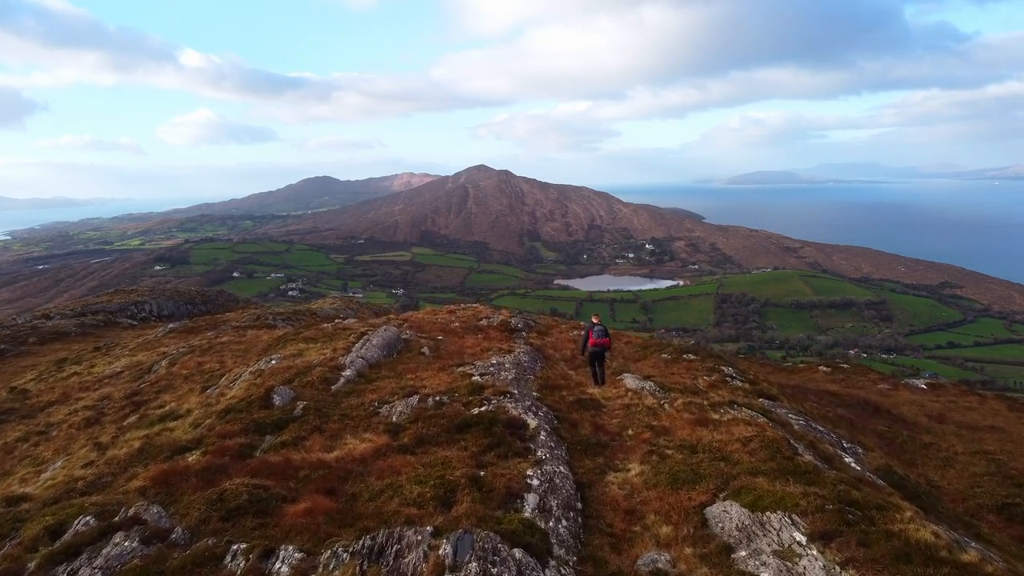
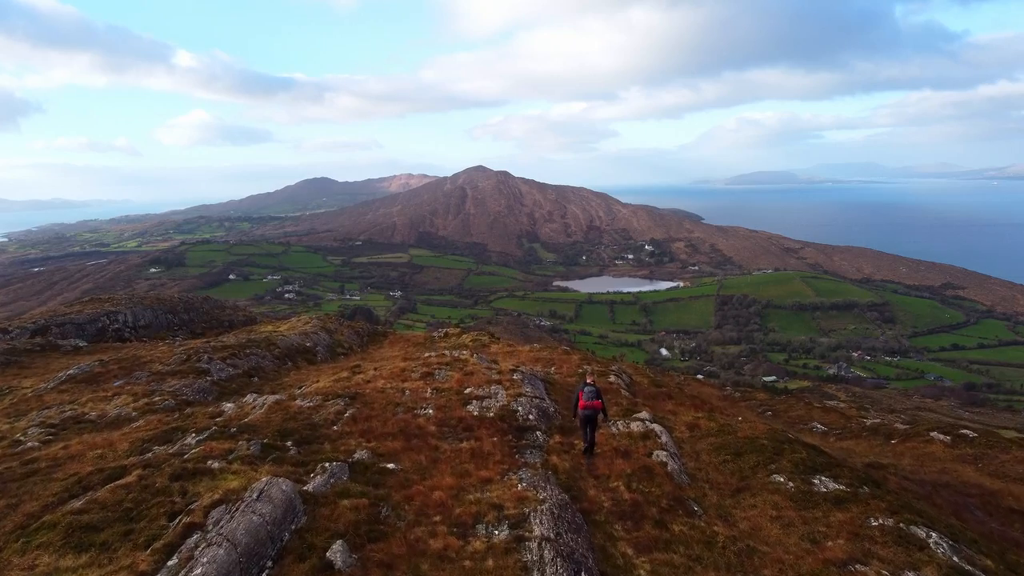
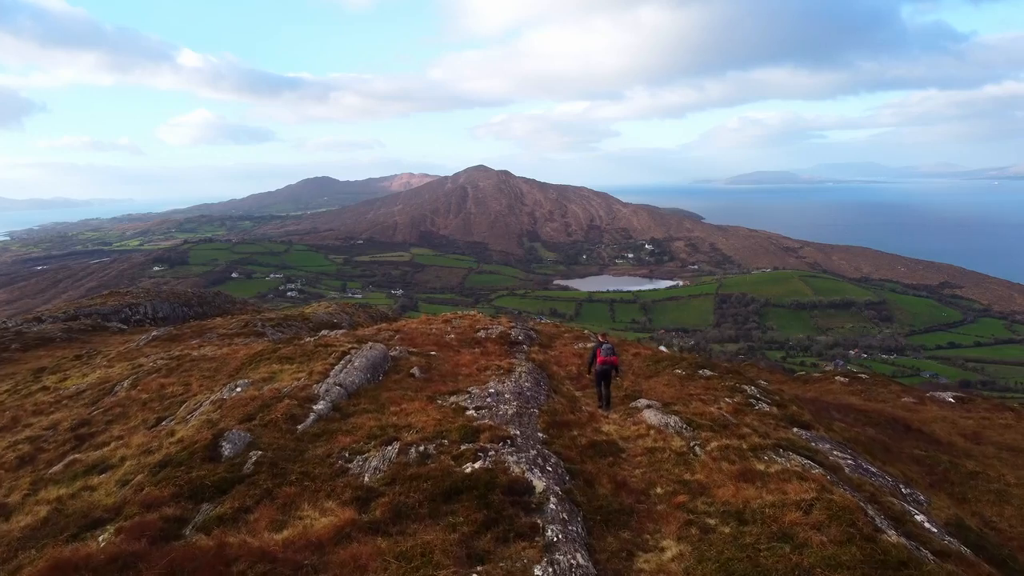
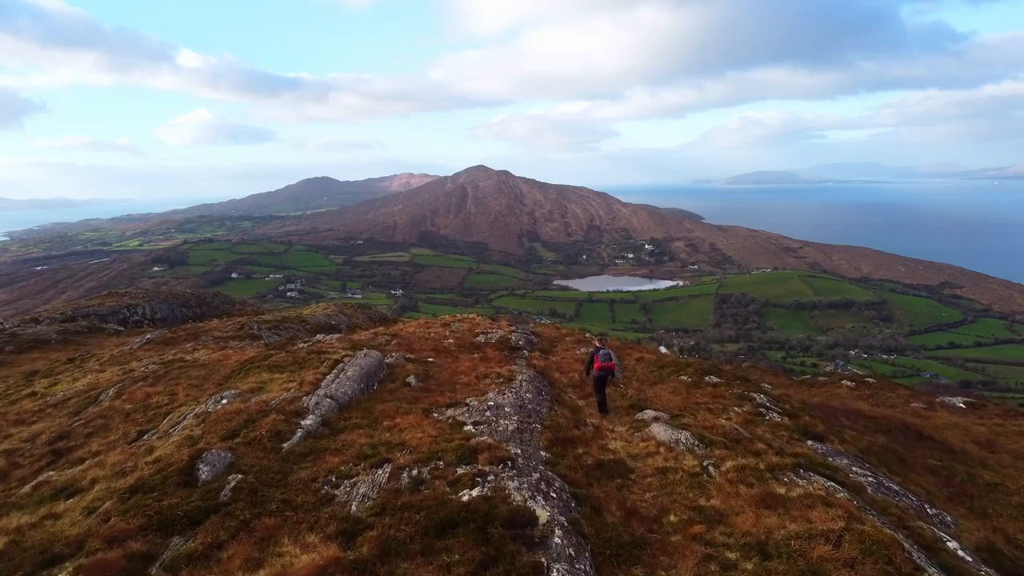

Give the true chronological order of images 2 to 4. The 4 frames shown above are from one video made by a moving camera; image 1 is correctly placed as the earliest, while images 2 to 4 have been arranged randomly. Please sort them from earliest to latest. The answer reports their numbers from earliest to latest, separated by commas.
3, 4, 2
